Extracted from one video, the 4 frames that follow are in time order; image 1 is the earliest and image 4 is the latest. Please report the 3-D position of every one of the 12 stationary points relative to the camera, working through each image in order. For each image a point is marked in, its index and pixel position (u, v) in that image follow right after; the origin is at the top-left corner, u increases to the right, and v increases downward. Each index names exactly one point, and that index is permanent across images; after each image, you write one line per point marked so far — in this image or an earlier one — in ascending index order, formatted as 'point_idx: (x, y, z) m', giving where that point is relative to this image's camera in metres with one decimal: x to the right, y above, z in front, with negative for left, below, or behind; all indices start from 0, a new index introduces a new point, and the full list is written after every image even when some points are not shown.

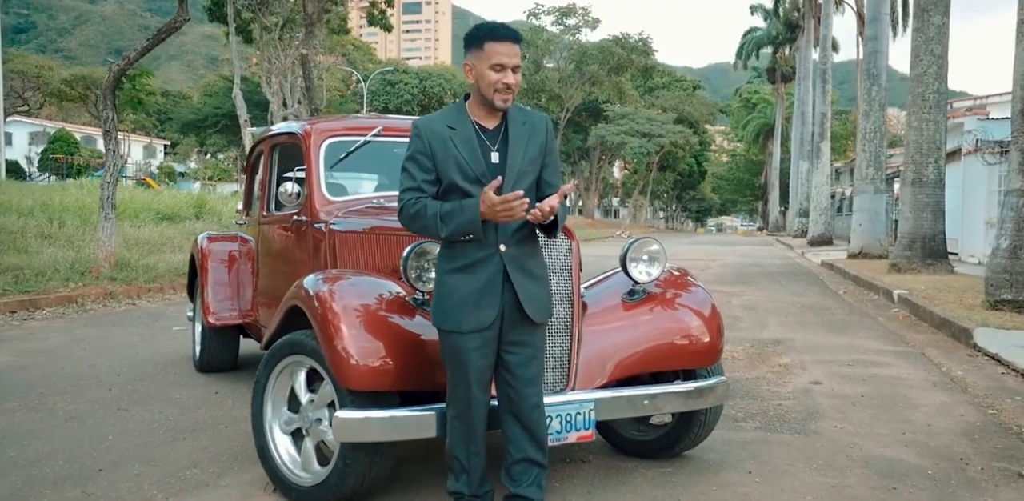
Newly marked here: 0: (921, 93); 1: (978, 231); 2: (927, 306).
0: (+7.1, +2.7, +14.7) m
1: (+10.6, +0.4, +19.2) m
2: (+5.1, -0.7, +10.3) m
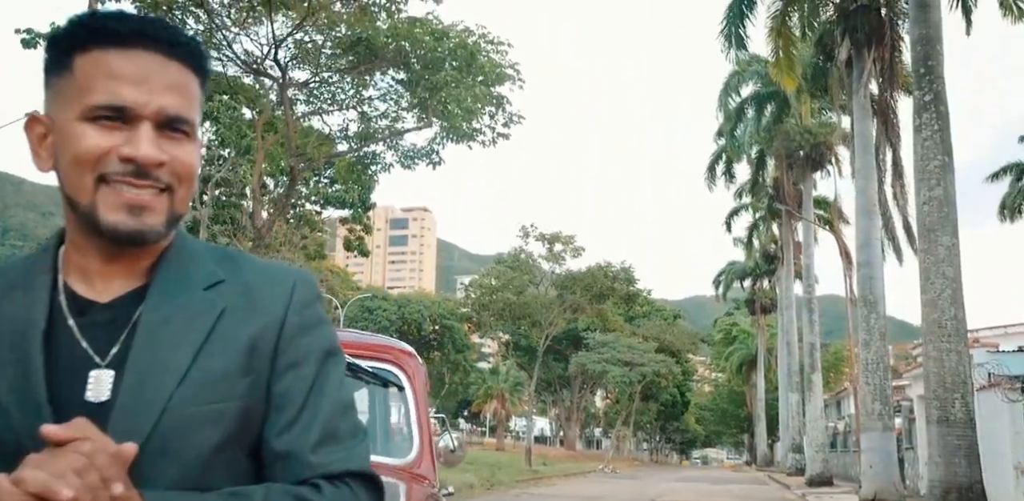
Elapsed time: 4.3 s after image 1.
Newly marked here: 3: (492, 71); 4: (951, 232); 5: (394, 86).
0: (+6.6, -1.0, +13.0) m
1: (+9.9, -4.5, +16.8) m
2: (+4.6, -3.1, +7.8) m
3: (-0.4, +3.3, +15.4) m
4: (+6.9, +0.3, +13.2) m
5: (-2.2, +3.1, +15.8) m
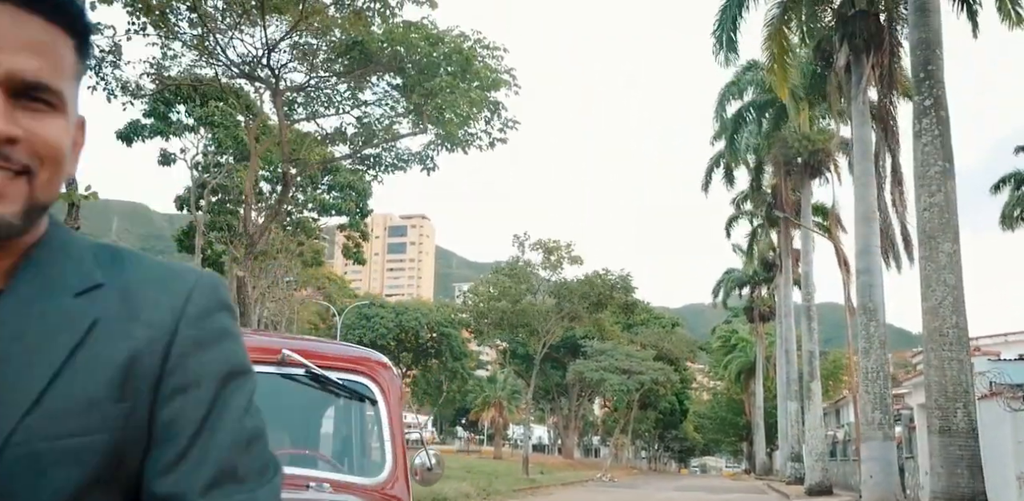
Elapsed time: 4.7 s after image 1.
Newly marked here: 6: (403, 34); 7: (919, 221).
0: (+6.5, -1.2, +12.8) m
1: (+9.8, -4.6, +16.5) m
2: (+4.5, -3.2, +7.6) m
3: (-0.4, +3.1, +15.2) m
4: (+6.8, +0.2, +13.0) m
5: (-2.3, +3.0, +15.6) m
6: (-1.9, +3.8, +14.7) m
7: (+6.4, +0.5, +13.3) m
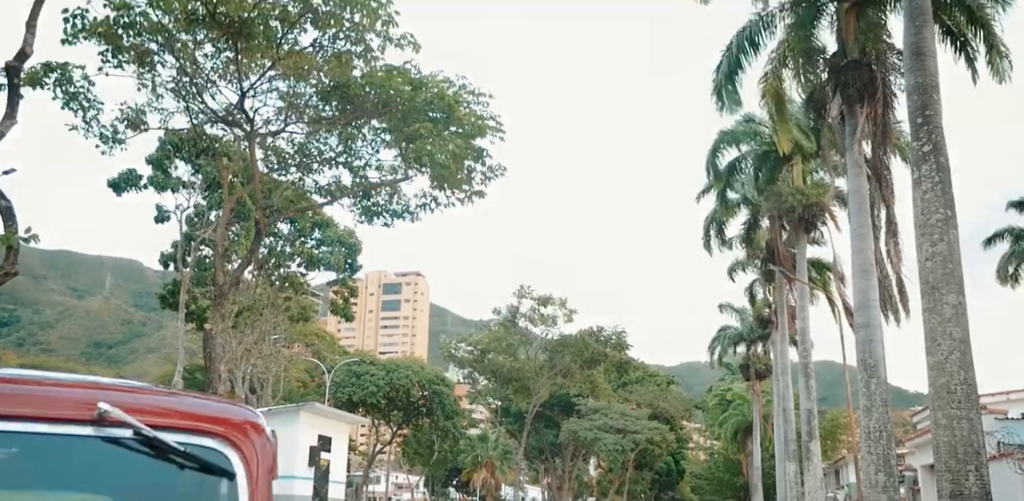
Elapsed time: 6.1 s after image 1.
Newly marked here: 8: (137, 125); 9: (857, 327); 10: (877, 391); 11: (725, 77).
0: (+6.2, -1.9, +12.1) m
1: (+9.5, -5.6, +15.6) m
2: (+4.3, -3.6, +6.7) m
3: (-0.7, +2.2, +14.7) m
4: (+6.5, -0.6, +12.4) m
5: (-2.5, +2.1, +15.1) m
6: (-2.2, +2.9, +14.2) m
7: (+6.2, -0.3, +12.7) m
8: (-6.9, +2.4, +15.4) m
9: (+7.4, -1.6, +18.1) m
10: (+7.6, -2.9, +17.5) m
11: (+4.4, +3.8, +17.7) m
